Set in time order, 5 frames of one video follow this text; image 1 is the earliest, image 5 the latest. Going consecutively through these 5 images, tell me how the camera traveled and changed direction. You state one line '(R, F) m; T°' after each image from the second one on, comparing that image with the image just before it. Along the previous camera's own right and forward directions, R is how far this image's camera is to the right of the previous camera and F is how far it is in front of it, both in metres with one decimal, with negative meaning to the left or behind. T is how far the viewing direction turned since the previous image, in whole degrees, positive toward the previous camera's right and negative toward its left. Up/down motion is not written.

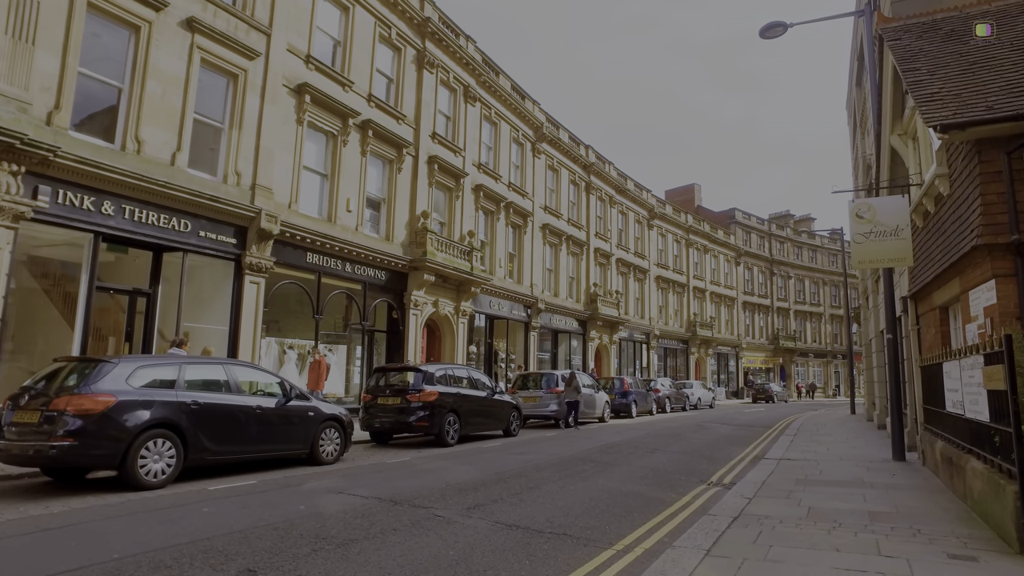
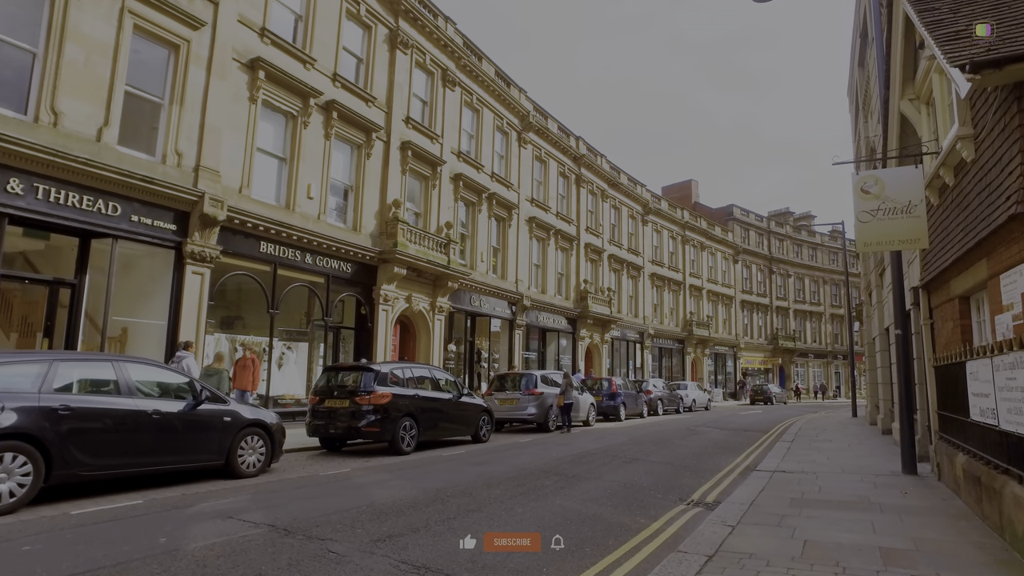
(+0.8, +1.2) m; 0°
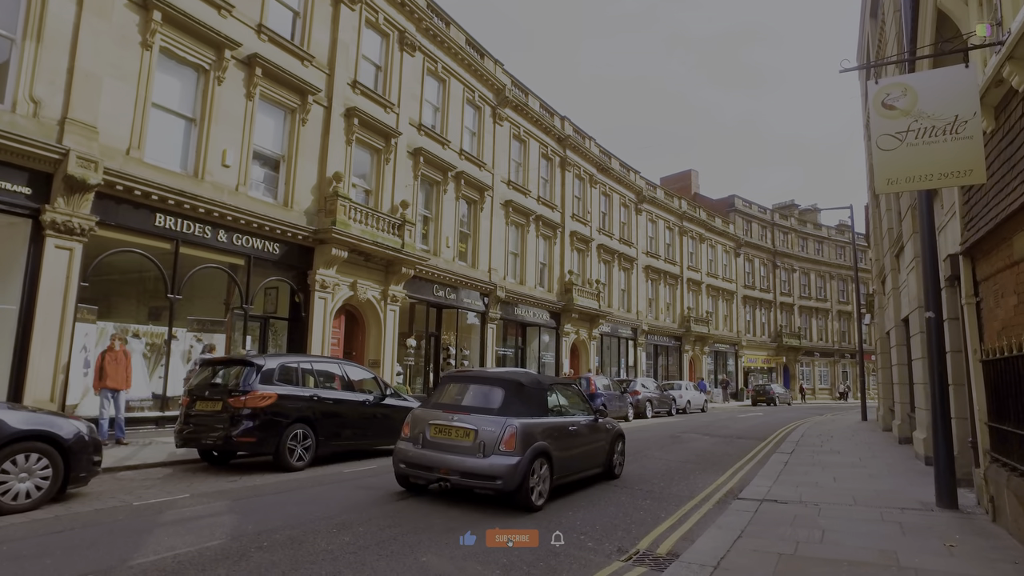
(+1.6, +2.3) m; -1°
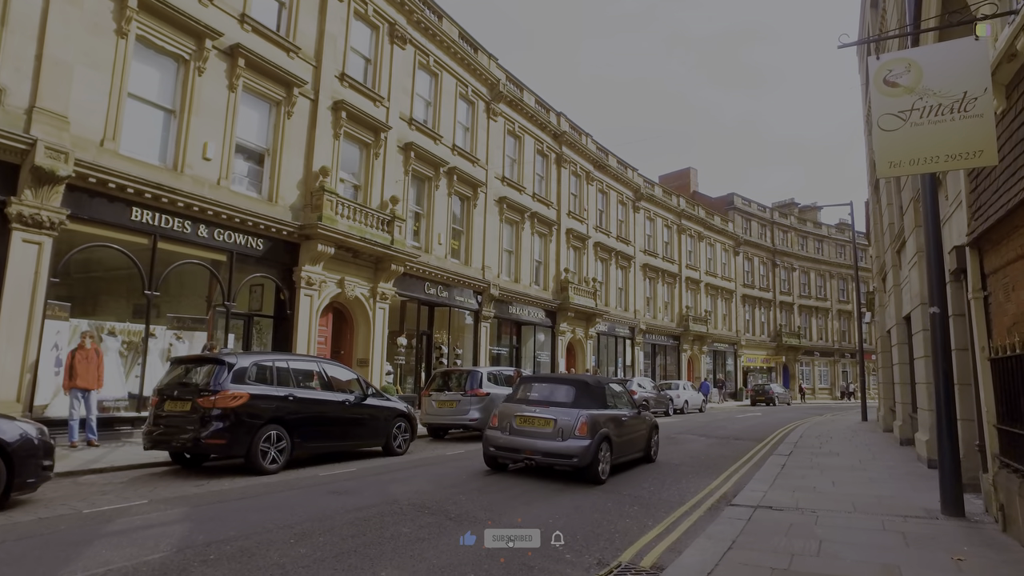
(+0.3, +0.4) m; 0°
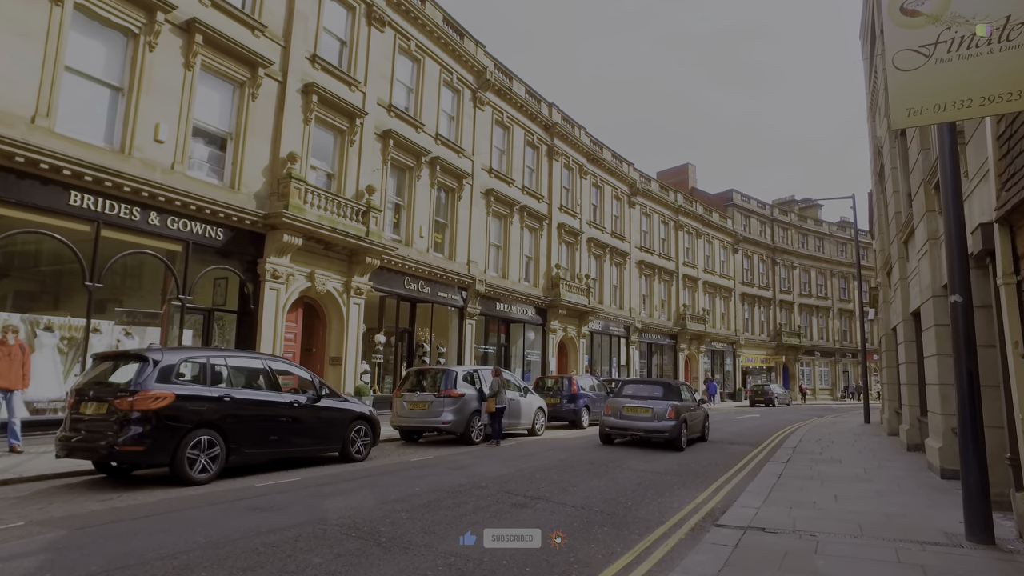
(+0.6, +0.9) m; 0°
